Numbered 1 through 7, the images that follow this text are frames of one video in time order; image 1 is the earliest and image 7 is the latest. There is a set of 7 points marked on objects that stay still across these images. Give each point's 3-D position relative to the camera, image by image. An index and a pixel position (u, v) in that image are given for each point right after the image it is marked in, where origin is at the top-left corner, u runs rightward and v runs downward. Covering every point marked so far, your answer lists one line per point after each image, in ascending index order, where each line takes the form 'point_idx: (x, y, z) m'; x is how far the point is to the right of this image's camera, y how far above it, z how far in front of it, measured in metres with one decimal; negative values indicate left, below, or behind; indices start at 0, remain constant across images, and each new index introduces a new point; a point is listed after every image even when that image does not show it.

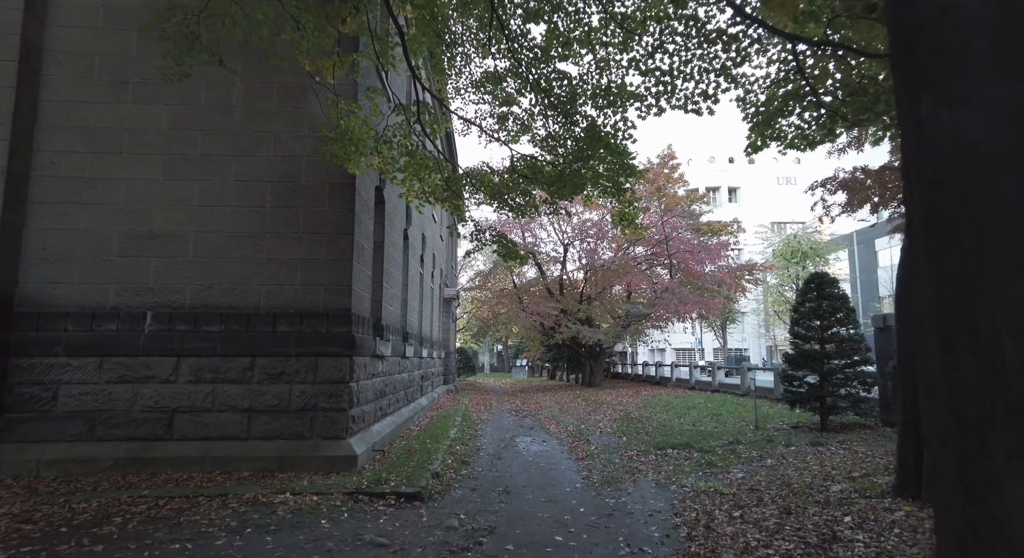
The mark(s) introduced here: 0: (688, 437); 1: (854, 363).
0: (+3.5, -3.1, +11.5) m
1: (+6.5, -1.6, +11.2) m
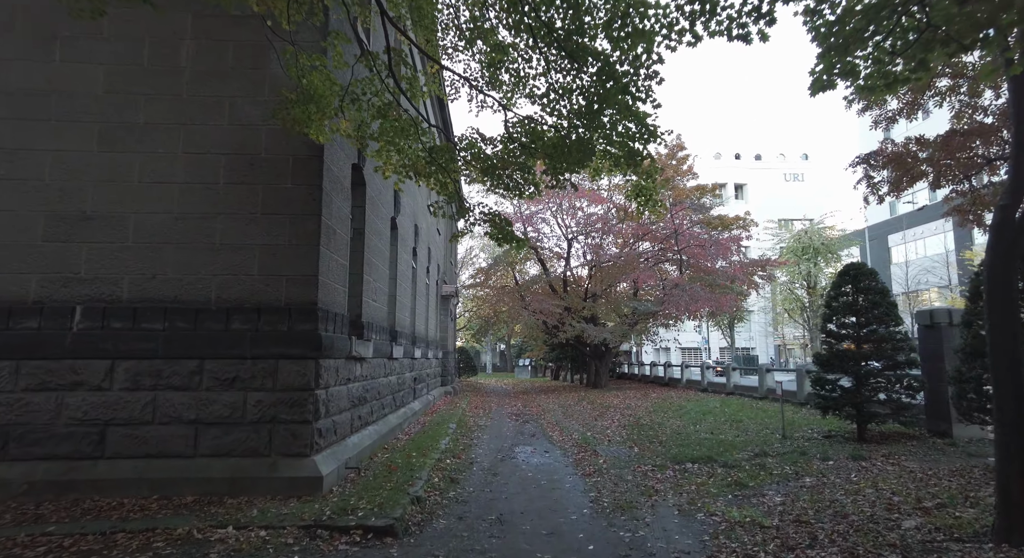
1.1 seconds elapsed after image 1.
0: (+3.4, -3.0, +10.3) m
1: (+6.5, -1.5, +9.9) m
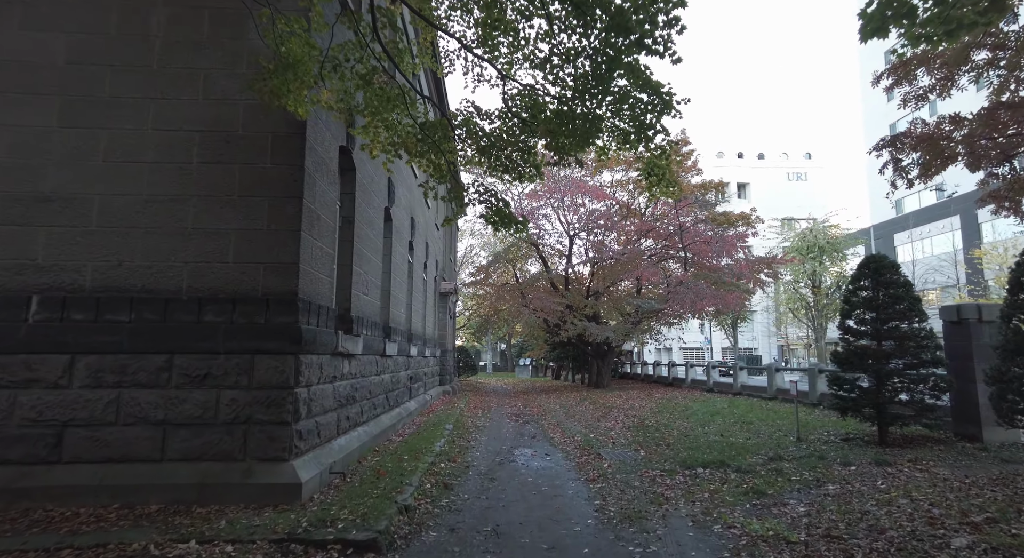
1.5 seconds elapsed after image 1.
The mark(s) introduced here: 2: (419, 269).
0: (+3.4, -2.8, +9.7) m
1: (+6.5, -1.3, +9.3) m
2: (-2.8, +0.3, +17.8) m
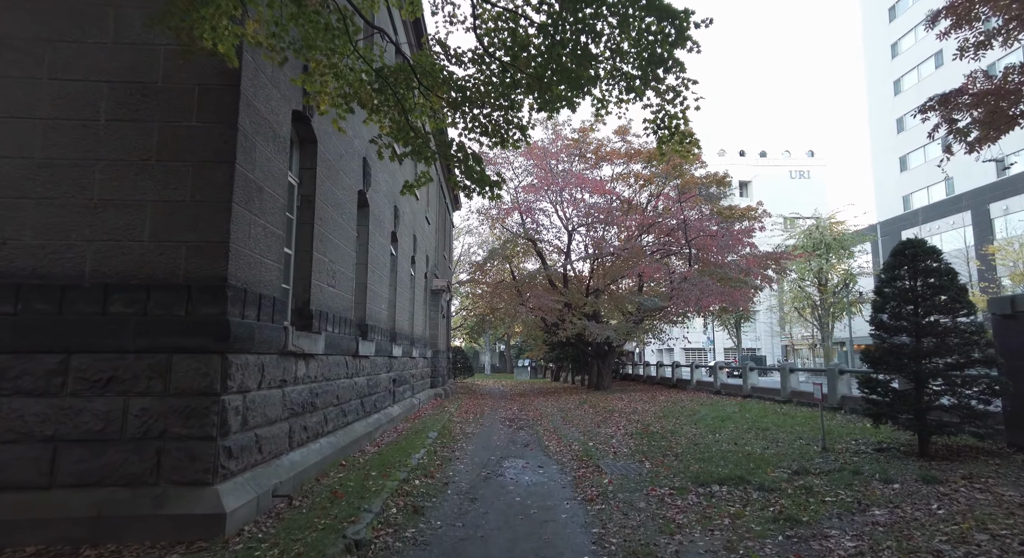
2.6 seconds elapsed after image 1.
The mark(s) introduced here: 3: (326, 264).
0: (+3.2, -2.7, +8.4) m
1: (+6.3, -1.2, +8.1) m
2: (-3.0, +0.5, +16.6) m
3: (-2.7, +0.2, +8.6) m
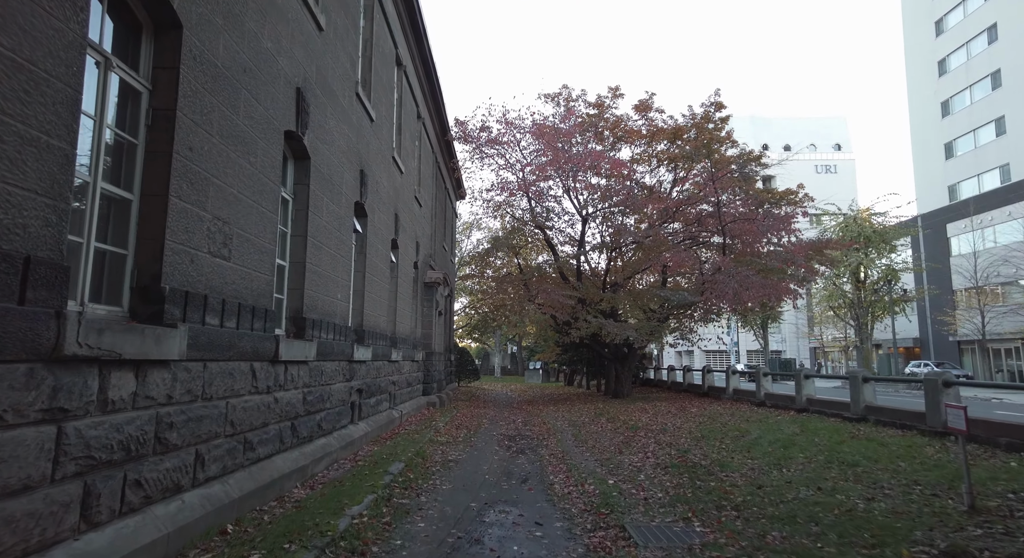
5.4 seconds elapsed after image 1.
0: (+3.0, -2.3, +5.3) m
1: (+6.1, -0.8, +4.9) m
2: (-3.0, +0.8, +13.6) m
3: (-2.9, +0.5, +5.6) m
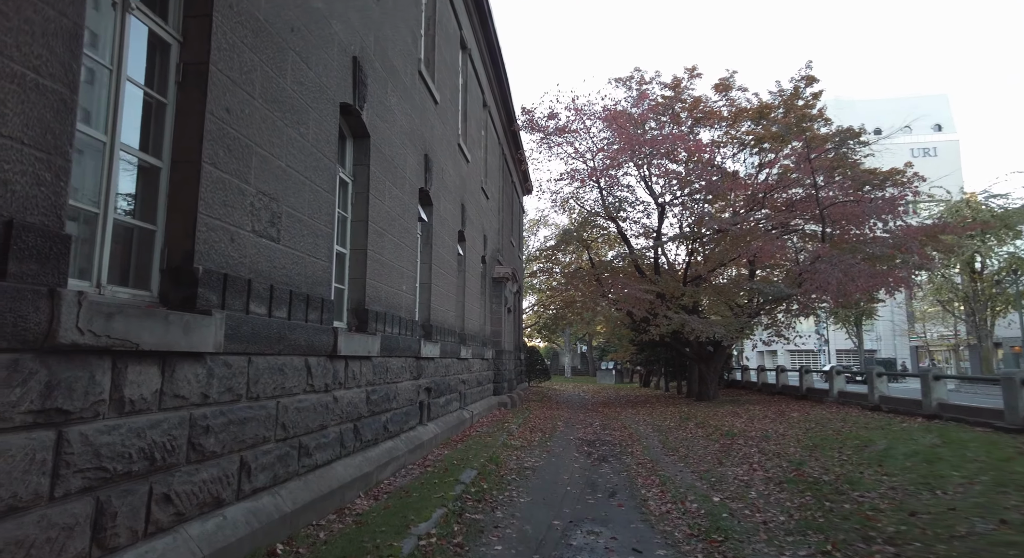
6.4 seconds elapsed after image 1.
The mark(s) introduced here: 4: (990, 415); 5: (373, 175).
0: (+3.7, -2.1, +3.9) m
1: (+6.7, -0.6, +3.2) m
2: (-1.3, +0.9, +12.9) m
3: (-2.2, +0.7, +4.9) m
4: (+8.3, -2.5, +10.3) m
5: (-1.9, +1.4, +7.9) m
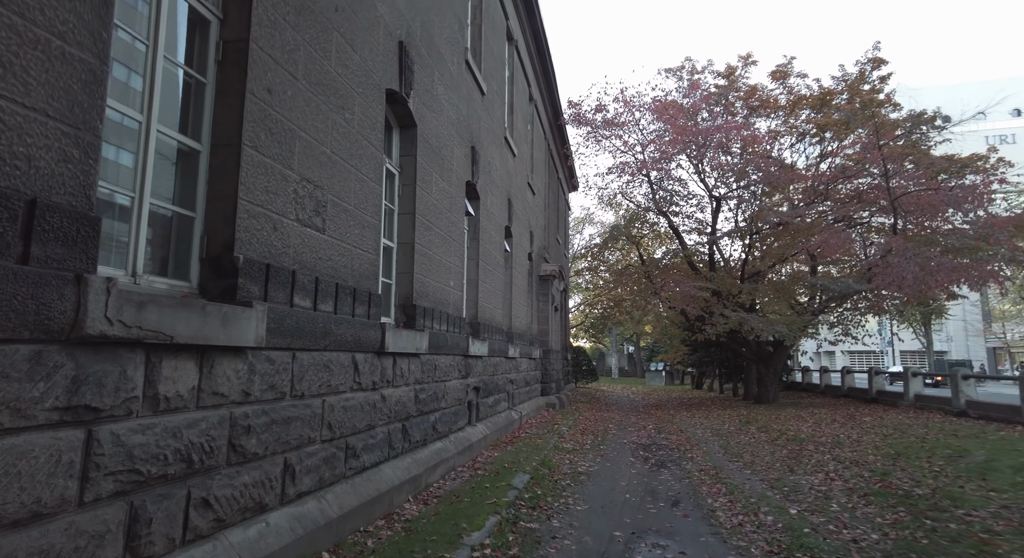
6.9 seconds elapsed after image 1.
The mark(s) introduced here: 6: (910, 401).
0: (+4.1, -2.0, +3.2) m
1: (+7.0, -0.4, +2.3) m
2: (-0.3, +1.0, +12.5) m
3: (-1.7, +0.8, +4.6) m
4: (+9.2, -2.4, +9.2) m
5: (-1.2, +1.4, +7.6) m
6: (+10.7, -3.3, +16.0) m
